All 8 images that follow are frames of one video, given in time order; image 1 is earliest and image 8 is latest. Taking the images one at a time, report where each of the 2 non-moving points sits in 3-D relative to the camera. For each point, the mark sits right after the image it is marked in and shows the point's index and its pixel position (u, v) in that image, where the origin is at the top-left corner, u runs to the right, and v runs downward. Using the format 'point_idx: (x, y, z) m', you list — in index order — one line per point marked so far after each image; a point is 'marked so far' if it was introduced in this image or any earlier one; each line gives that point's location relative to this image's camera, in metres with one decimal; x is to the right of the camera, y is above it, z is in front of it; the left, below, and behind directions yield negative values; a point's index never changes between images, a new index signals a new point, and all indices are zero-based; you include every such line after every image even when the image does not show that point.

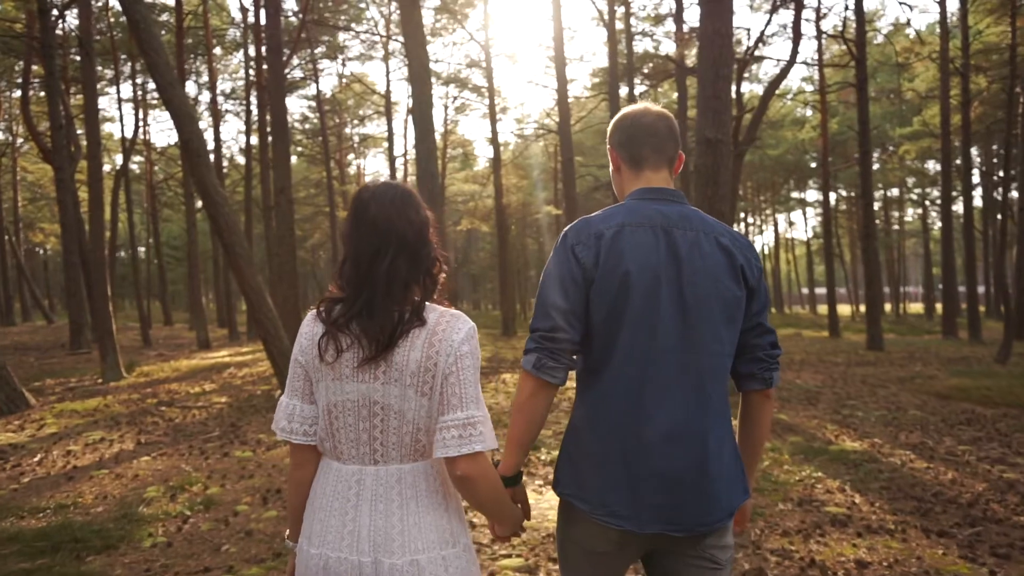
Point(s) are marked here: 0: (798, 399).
0: (+3.6, -1.4, +10.4) m
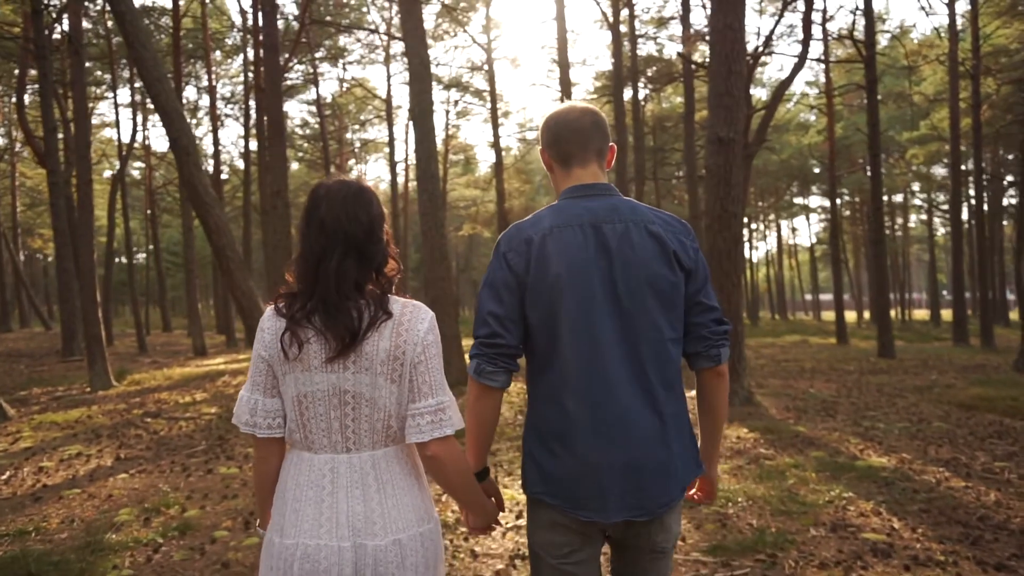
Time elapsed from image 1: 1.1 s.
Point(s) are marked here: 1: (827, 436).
0: (+3.6, -1.4, +10.0) m
1: (+3.0, -1.4, +8.2) m
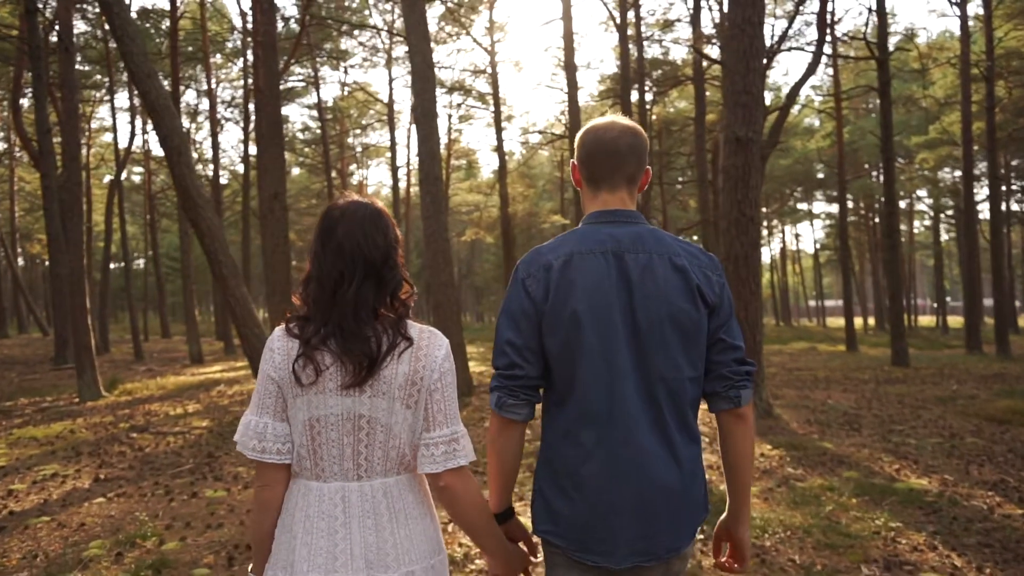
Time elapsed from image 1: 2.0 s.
0: (+3.7, -1.5, +9.5) m
1: (+3.1, -1.5, +7.7) m
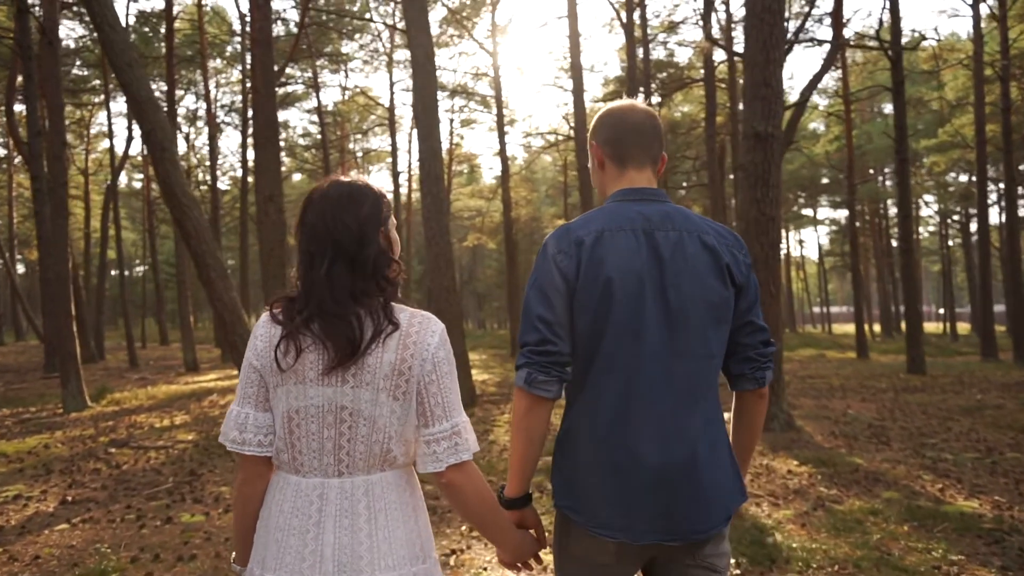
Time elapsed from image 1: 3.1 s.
0: (+3.7, -1.5, +8.9) m
1: (+3.2, -1.5, +7.1) m
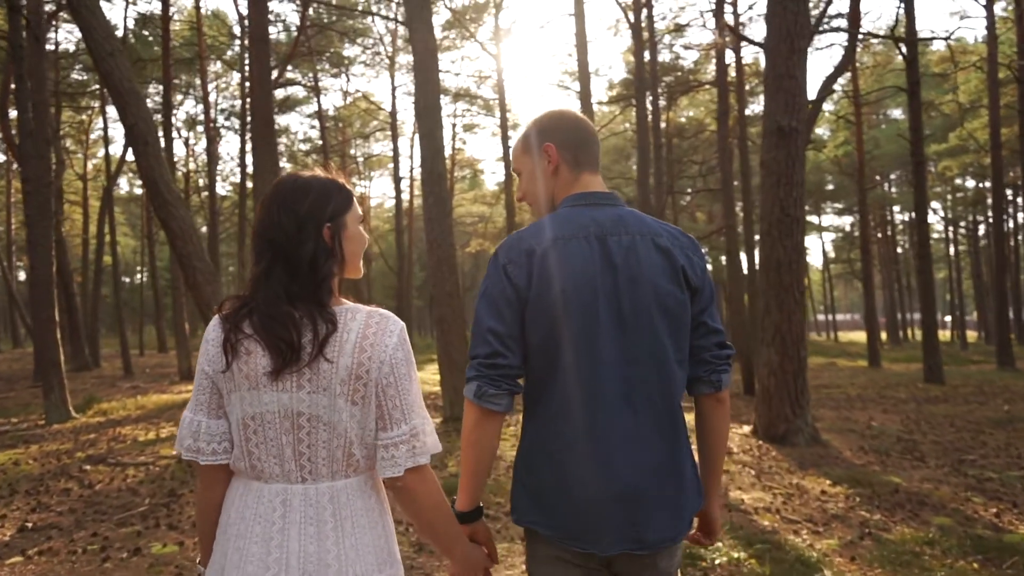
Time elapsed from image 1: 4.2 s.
0: (+3.8, -1.6, +8.4) m
1: (+3.2, -1.6, +6.6) m
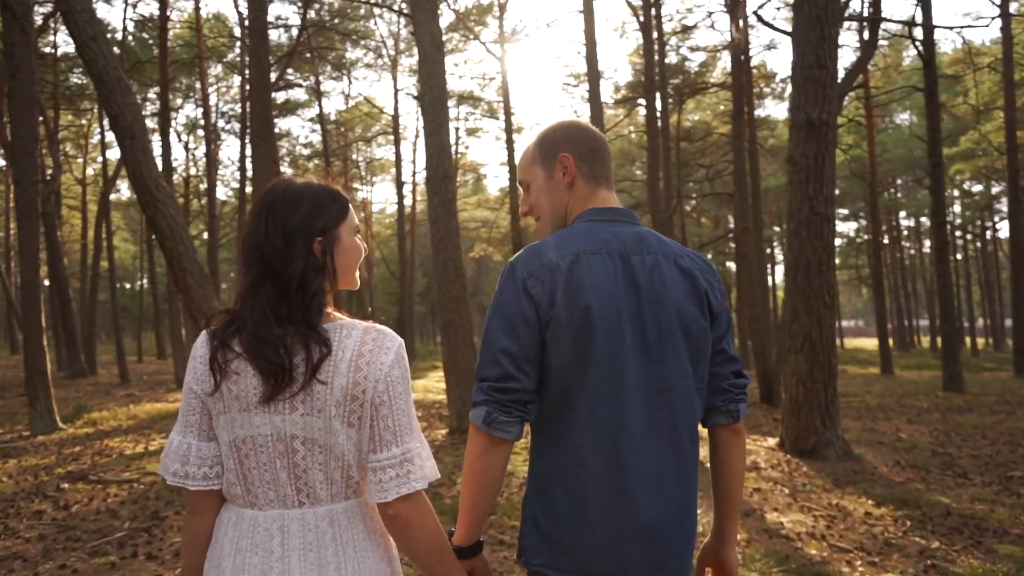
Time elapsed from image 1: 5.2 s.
0: (+3.9, -1.6, +7.9) m
1: (+3.3, -1.6, +6.0) m
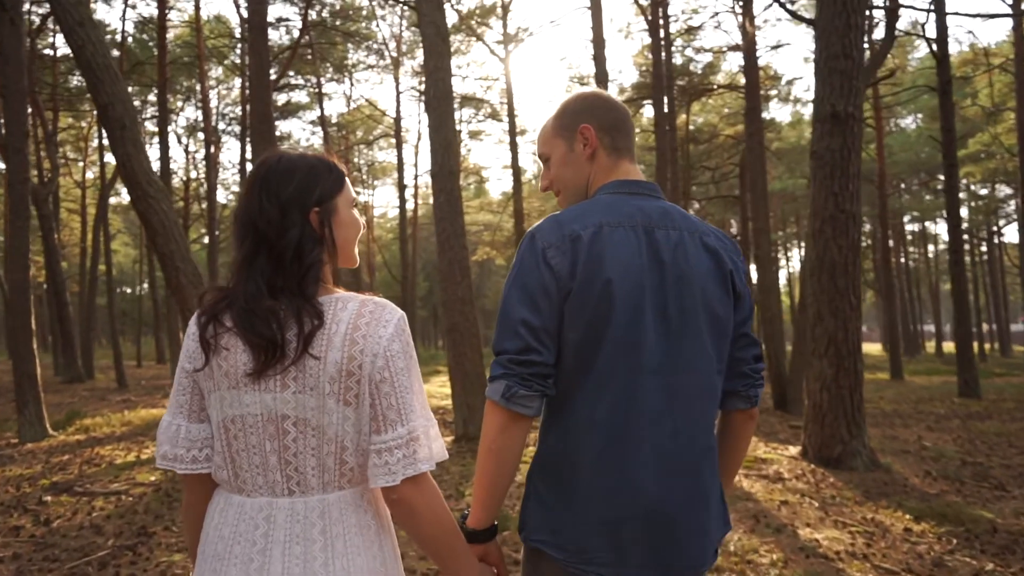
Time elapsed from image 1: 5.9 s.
0: (+4.0, -1.6, +7.5) m
1: (+3.4, -1.6, +5.6) m
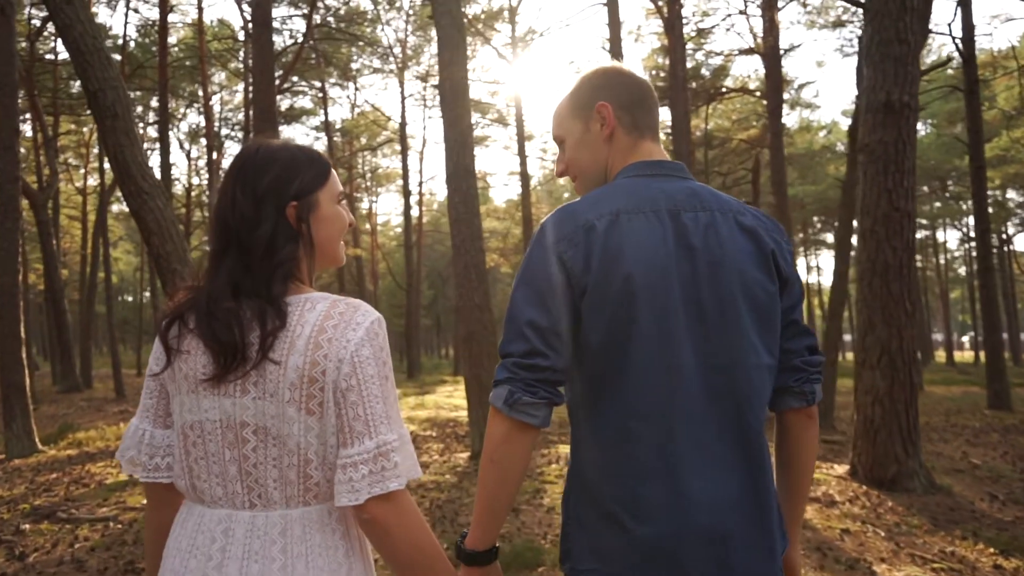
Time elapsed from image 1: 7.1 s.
0: (+4.2, -1.7, +6.8) m
1: (+3.6, -1.6, +5.0) m
